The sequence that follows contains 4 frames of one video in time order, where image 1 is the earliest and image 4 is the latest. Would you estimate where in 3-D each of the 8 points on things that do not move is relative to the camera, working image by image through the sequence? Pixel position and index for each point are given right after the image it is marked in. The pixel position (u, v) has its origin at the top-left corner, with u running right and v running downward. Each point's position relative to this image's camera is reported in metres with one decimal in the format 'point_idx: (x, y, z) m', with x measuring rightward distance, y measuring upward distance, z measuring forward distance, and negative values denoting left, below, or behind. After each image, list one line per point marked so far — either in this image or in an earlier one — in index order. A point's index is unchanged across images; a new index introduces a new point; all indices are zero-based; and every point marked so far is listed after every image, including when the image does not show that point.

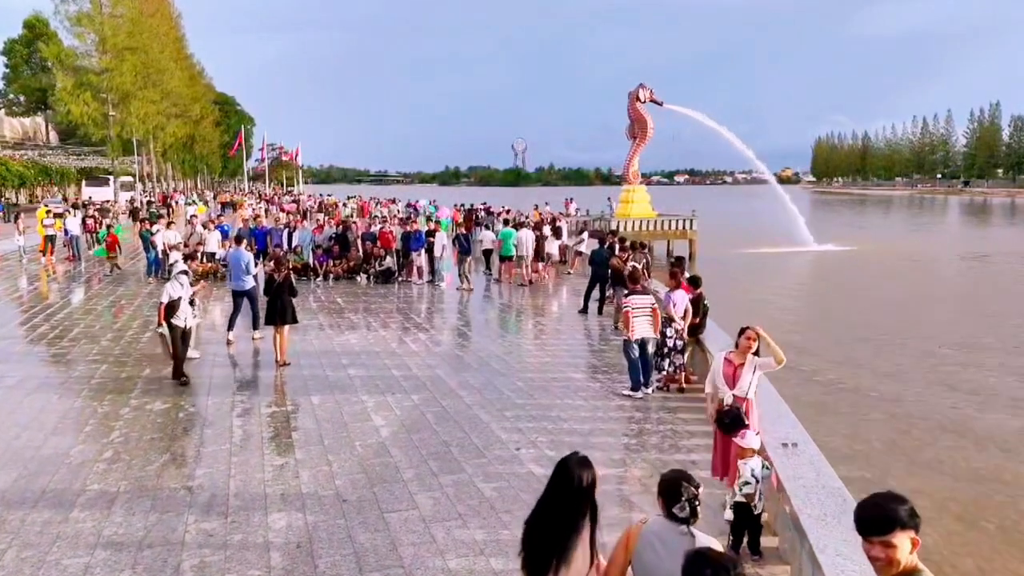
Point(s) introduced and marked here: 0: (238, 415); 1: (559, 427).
0: (-2.5, -1.2, +8.1) m
1: (+0.4, -1.2, +7.7) m
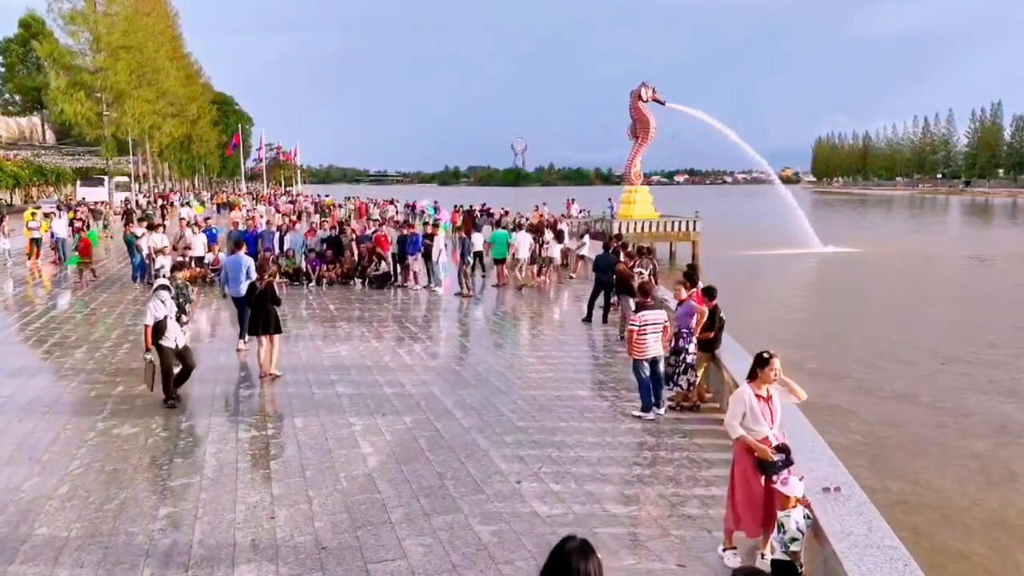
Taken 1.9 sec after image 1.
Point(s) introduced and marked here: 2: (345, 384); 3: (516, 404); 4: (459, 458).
0: (-2.5, -1.3, +7.4) m
1: (+0.4, -1.3, +7.0) m
2: (-1.8, -1.0, +9.5) m
3: (0.0, -1.1, +8.6) m
4: (-0.4, -1.3, +6.9) m
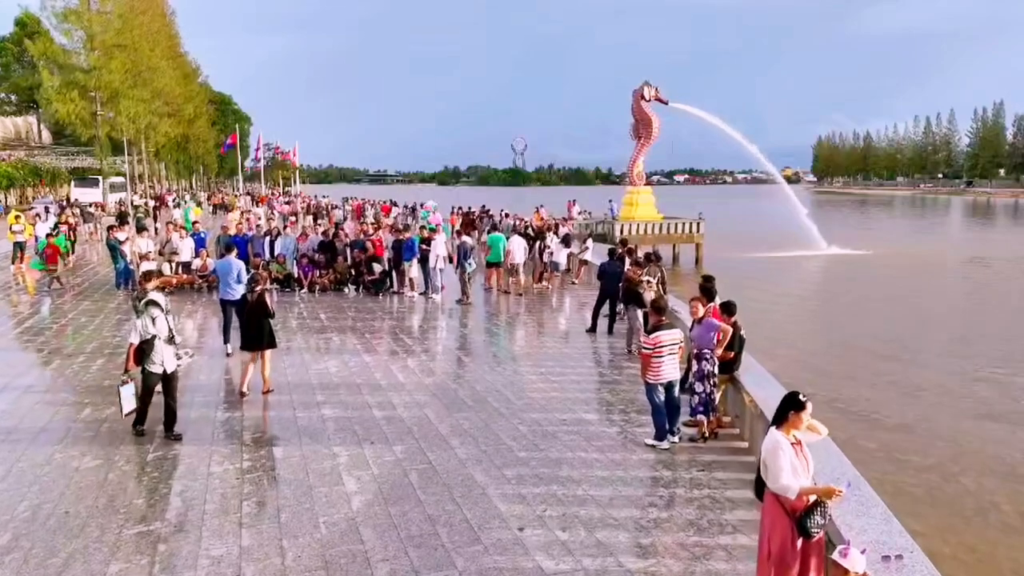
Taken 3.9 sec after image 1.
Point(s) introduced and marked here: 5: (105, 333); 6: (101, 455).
0: (-2.5, -1.4, +6.7) m
1: (+0.4, -1.5, +6.3) m
2: (-1.8, -1.2, +8.7) m
3: (+0.1, -1.3, +7.9) m
4: (-0.4, -1.5, +6.2) m
5: (-6.3, -0.7, +13.7) m
6: (-3.3, -1.3, +7.2) m
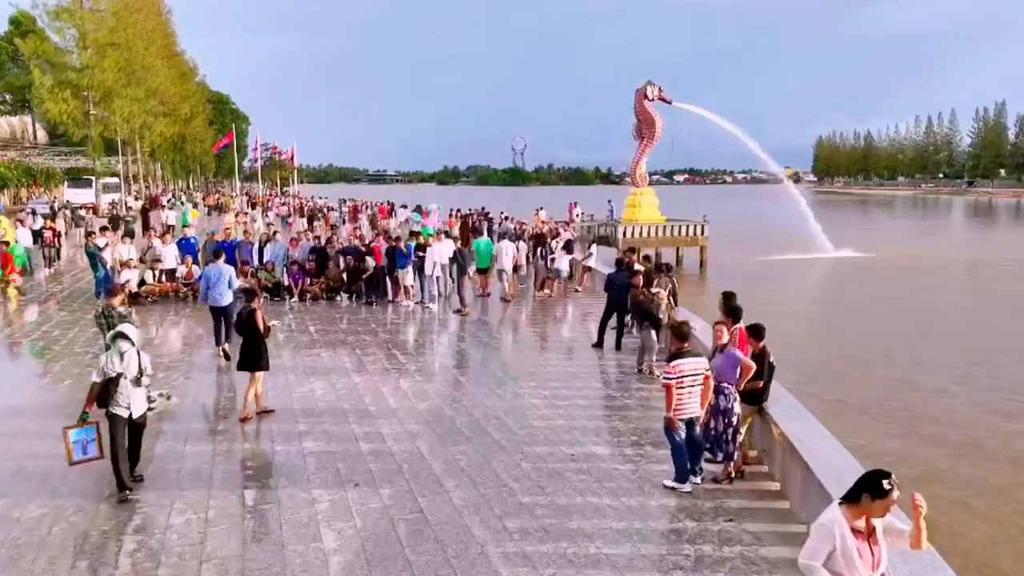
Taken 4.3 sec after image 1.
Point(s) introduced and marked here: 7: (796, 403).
0: (-2.5, -1.6, +5.8) m
1: (+0.4, -1.6, +5.5) m
2: (-1.7, -1.3, +7.9) m
3: (+0.1, -1.4, +7.1) m
4: (-0.4, -1.6, +5.3) m
5: (-6.3, -0.8, +12.9) m
6: (-3.3, -1.5, +6.4) m
7: (+2.3, -1.0, +7.2) m
